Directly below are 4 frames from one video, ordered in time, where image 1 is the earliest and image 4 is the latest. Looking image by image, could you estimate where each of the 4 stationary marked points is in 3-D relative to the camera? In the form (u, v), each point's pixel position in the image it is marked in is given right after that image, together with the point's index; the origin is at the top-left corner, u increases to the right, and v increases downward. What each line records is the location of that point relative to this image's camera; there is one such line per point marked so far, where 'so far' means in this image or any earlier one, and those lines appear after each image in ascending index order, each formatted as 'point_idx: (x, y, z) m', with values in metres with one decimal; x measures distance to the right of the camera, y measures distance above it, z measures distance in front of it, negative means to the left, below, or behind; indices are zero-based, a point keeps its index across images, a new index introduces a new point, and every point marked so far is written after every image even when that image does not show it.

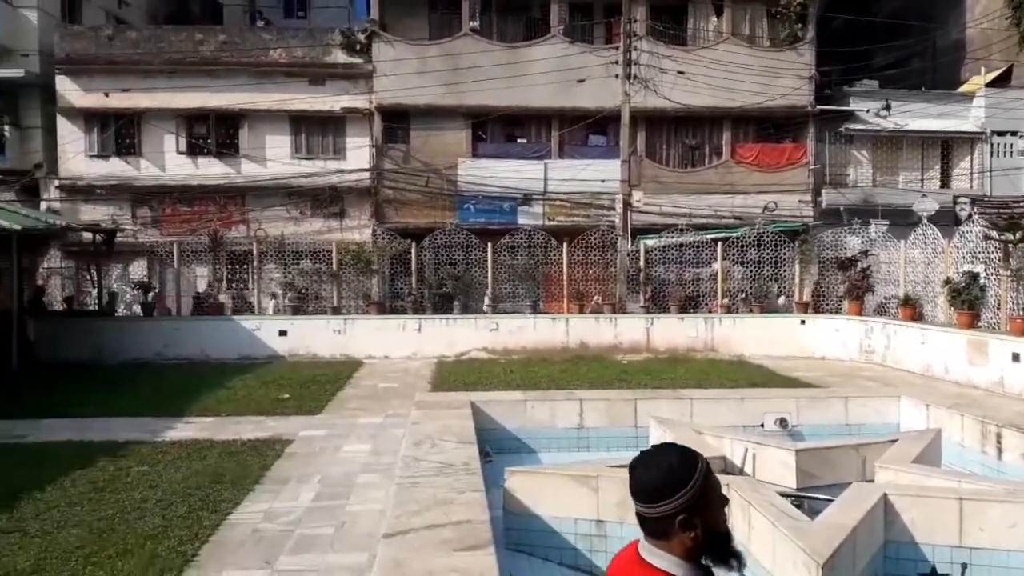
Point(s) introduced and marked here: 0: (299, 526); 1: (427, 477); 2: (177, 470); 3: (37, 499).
0: (-3.9, -4.3, +14.8) m
1: (-1.7, -3.4, +14.8) m
2: (-7.4, -4.0, +18.1) m
3: (-9.2, -4.1, +15.8) m
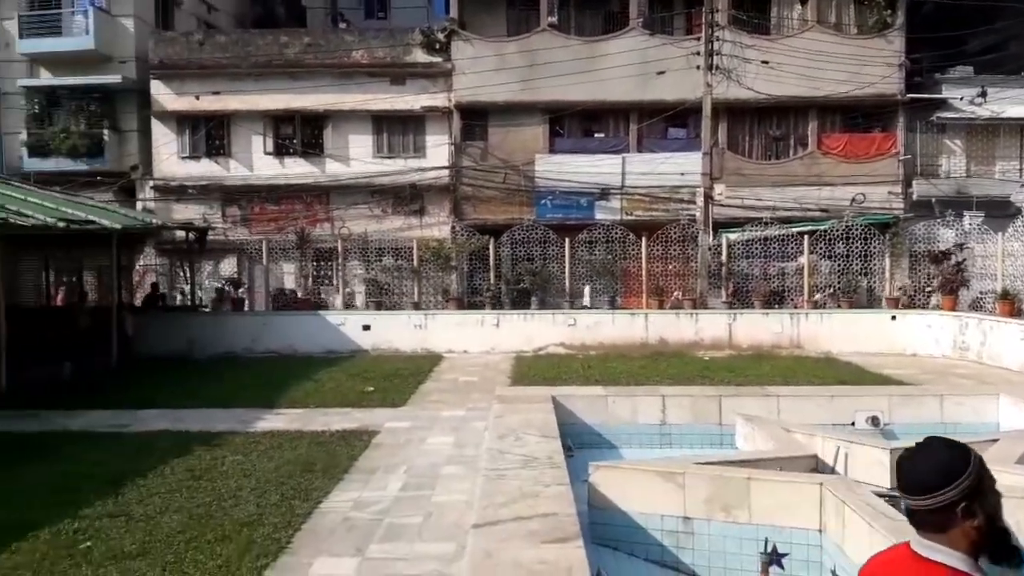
0: (-2.2, -4.1, +15.0) m
1: (0.0, -3.2, +14.8) m
2: (-5.4, -3.8, +18.6) m
3: (-7.4, -3.9, +16.5) m
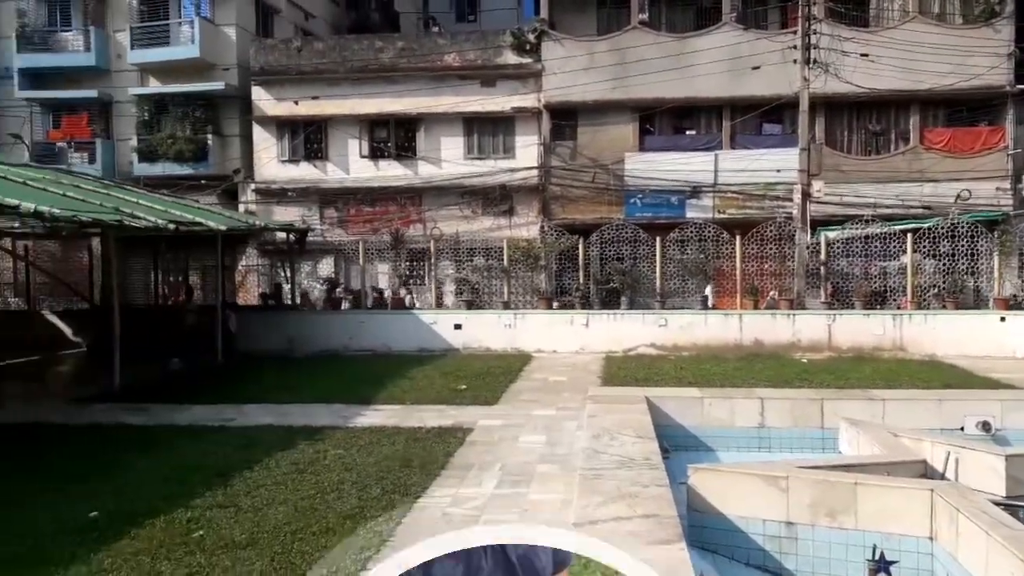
0: (-0.2, -4.0, +15.1) m
1: (+2.0, -3.2, +14.7) m
2: (-3.1, -3.8, +19.0) m
3: (-5.2, -3.8, +17.0) m
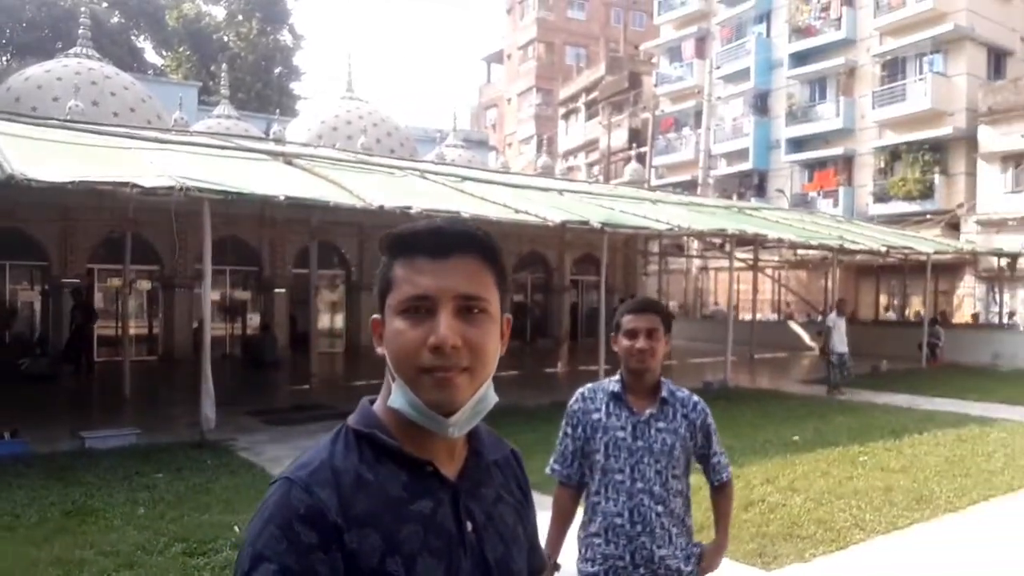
0: (-11.3, -4.8, +8.6) m
1: (-9.8, -3.9, +10.3) m
2: (-16.1, -4.8, +8.3) m
3: (-15.6, -4.7, +5.5) m
